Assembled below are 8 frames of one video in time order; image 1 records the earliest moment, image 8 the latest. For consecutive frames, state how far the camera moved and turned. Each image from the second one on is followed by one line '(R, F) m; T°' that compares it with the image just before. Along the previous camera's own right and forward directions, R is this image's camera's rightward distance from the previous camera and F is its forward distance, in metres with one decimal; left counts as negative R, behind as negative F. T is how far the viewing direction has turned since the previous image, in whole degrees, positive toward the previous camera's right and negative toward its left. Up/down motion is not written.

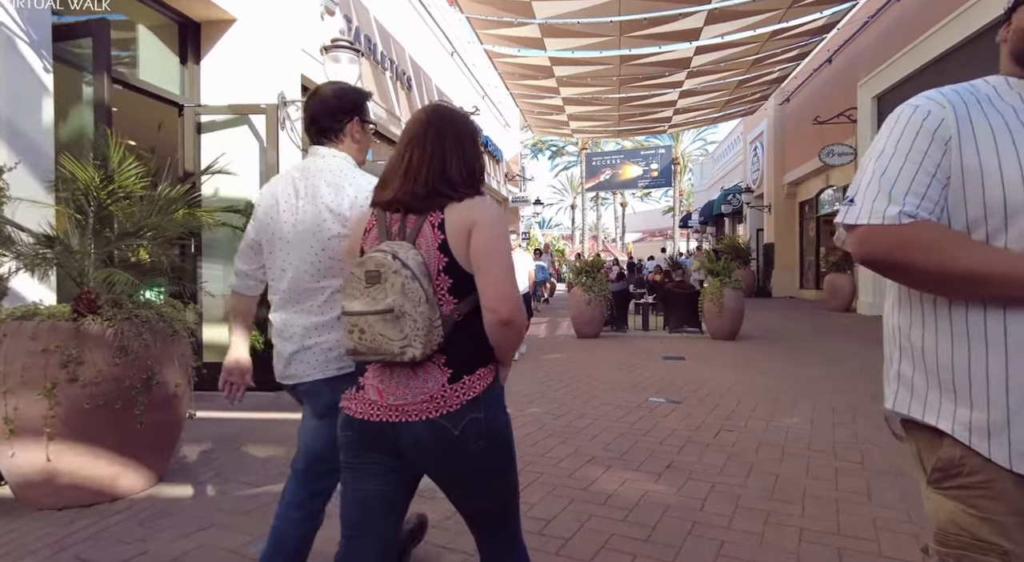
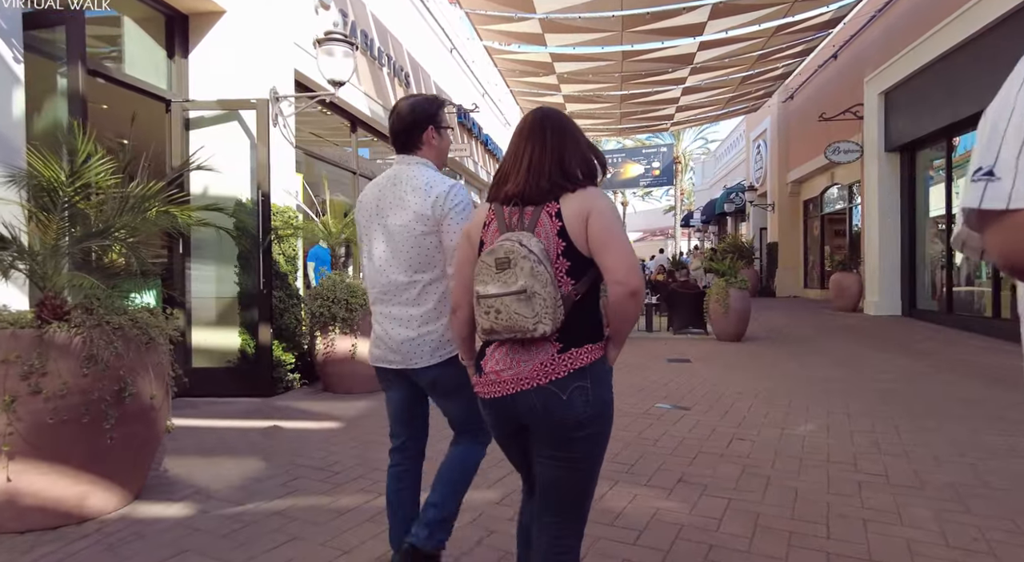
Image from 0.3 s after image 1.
(0.0, +0.2) m; 0°
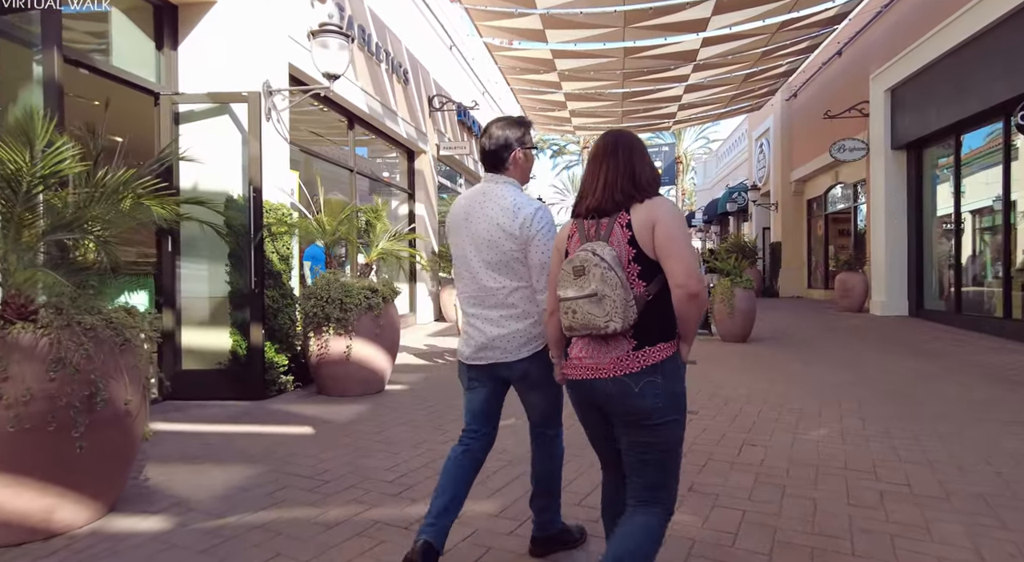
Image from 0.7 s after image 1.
(0.0, +0.2) m; 0°
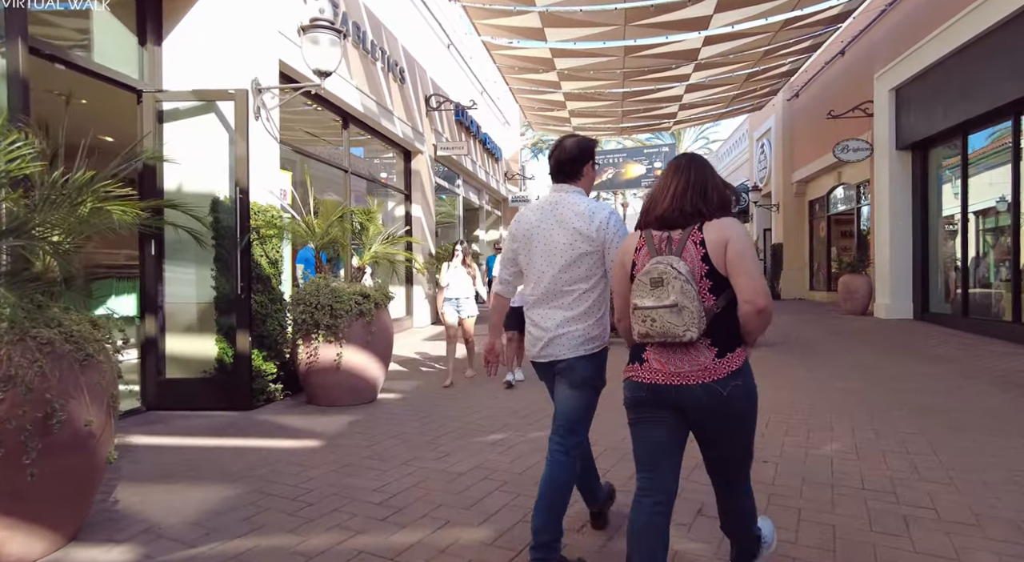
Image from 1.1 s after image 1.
(0.0, +0.2) m; 0°
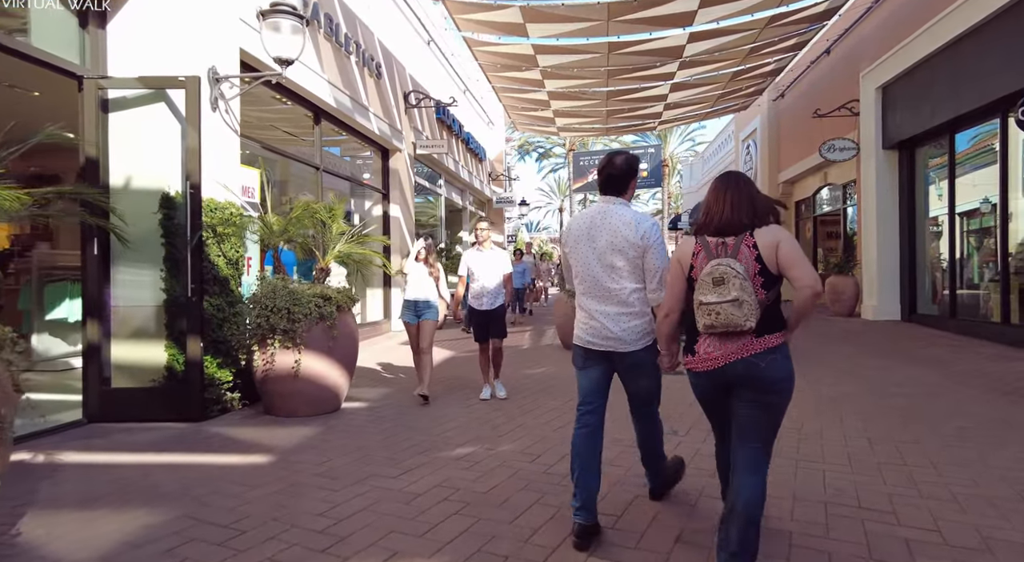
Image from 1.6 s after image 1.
(+0.1, +0.3) m; +1°
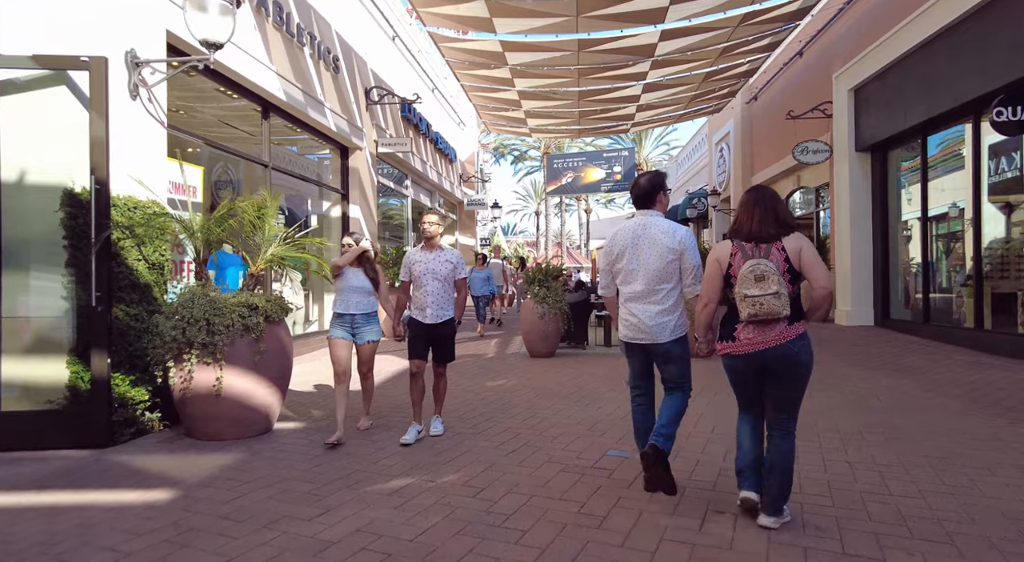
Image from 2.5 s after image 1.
(+0.2, +0.5) m; +2°
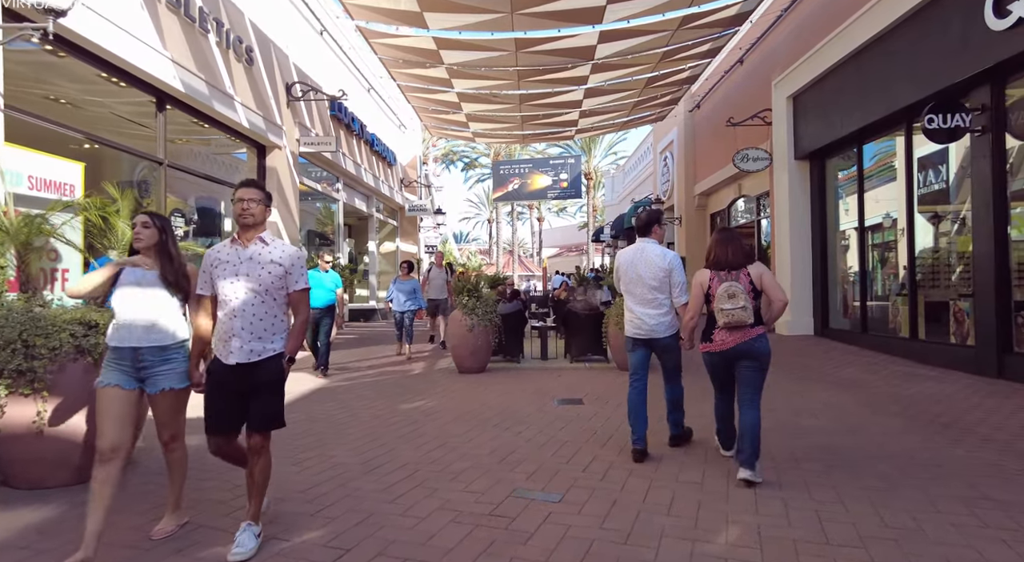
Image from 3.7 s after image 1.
(+0.4, +0.6) m; +4°
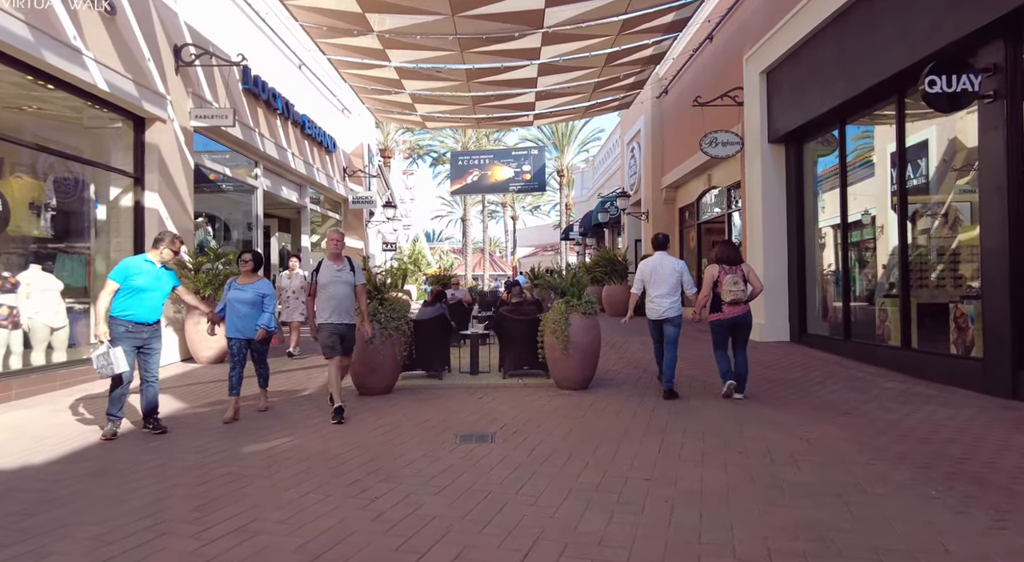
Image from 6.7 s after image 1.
(+0.7, +1.7) m; +2°
